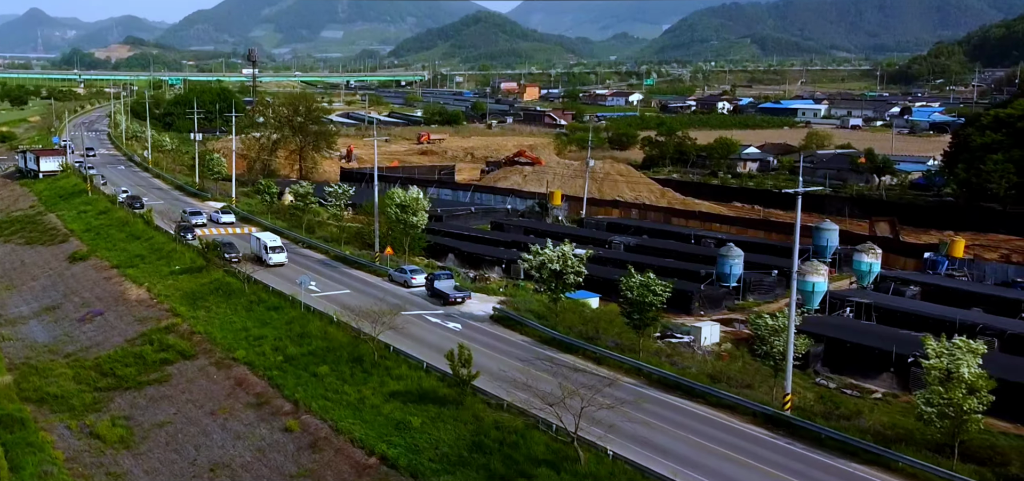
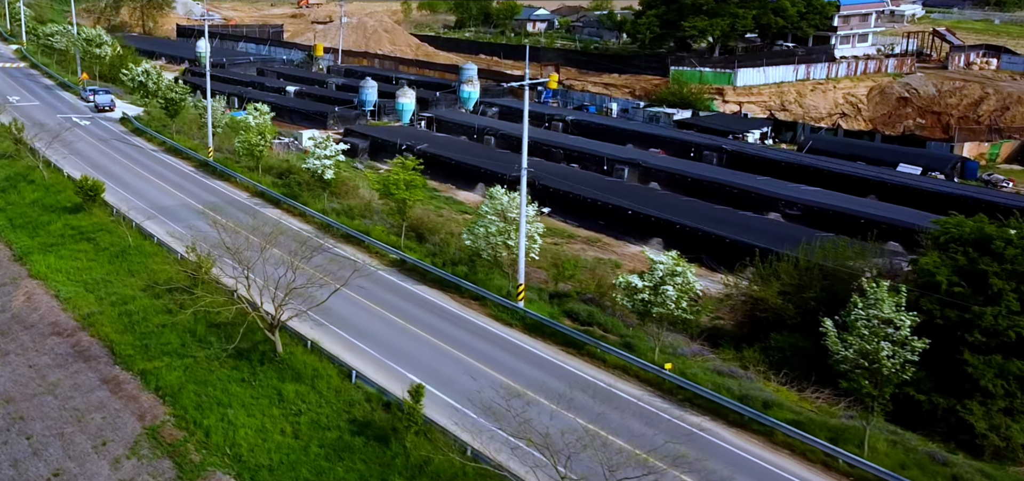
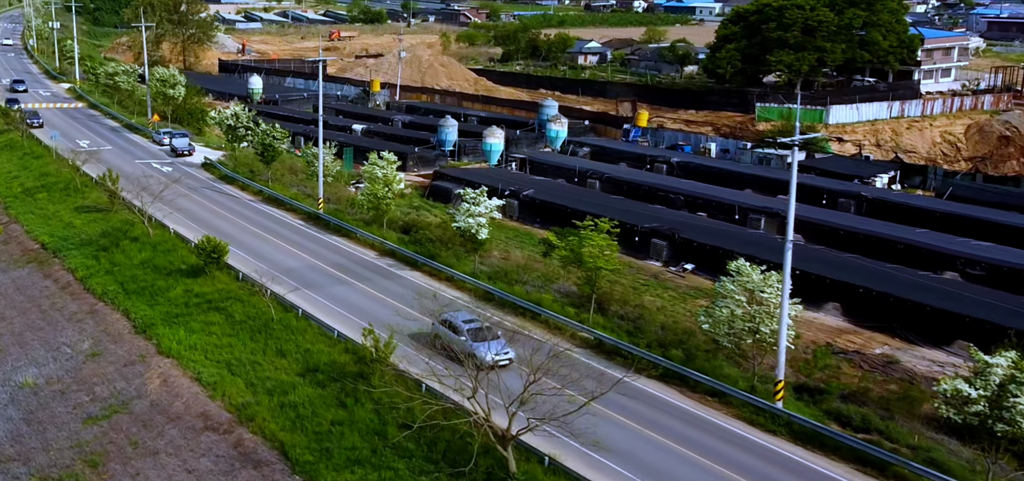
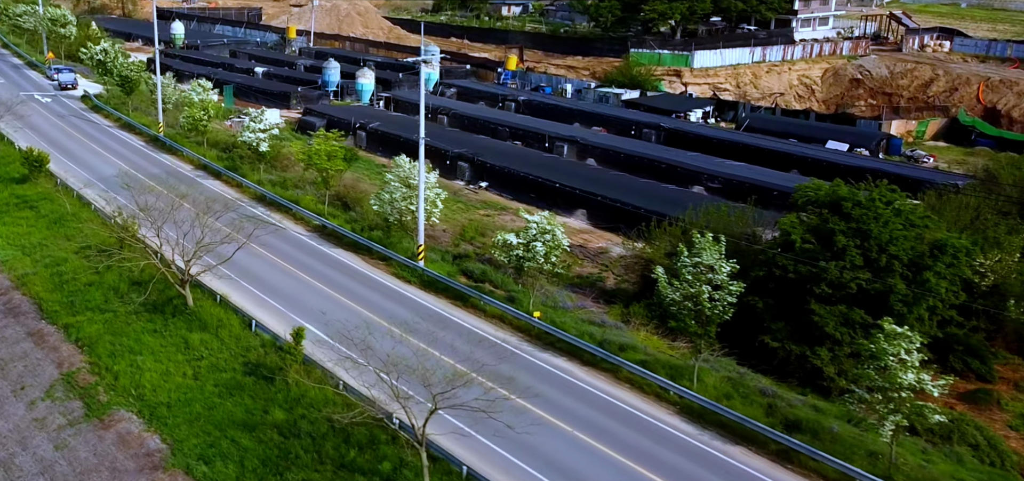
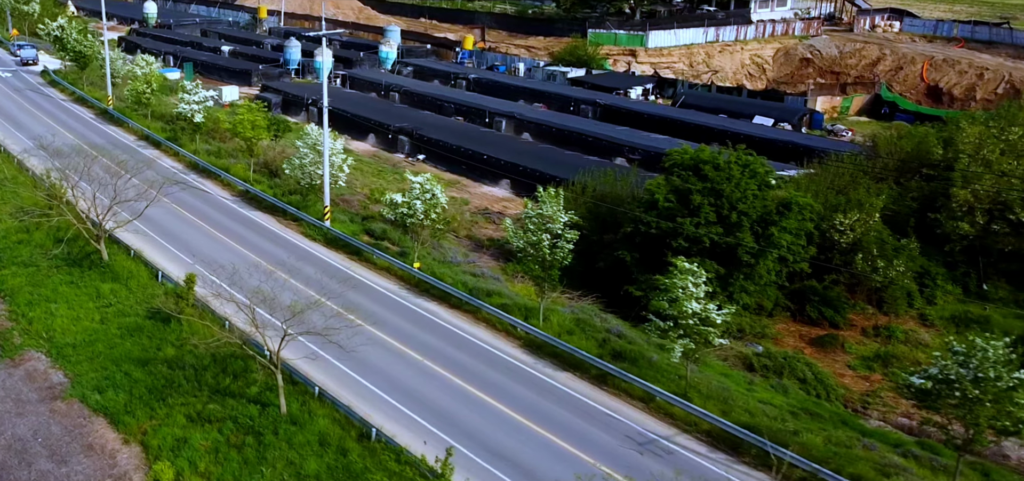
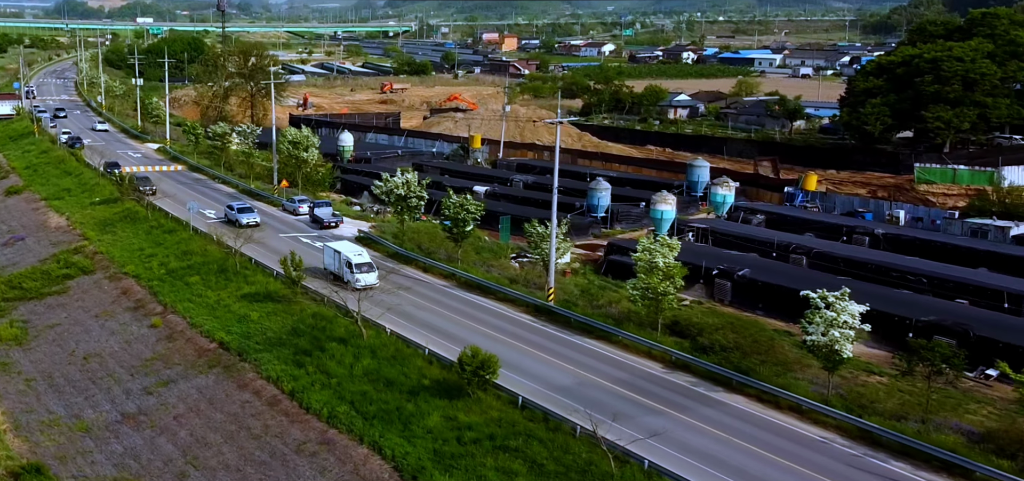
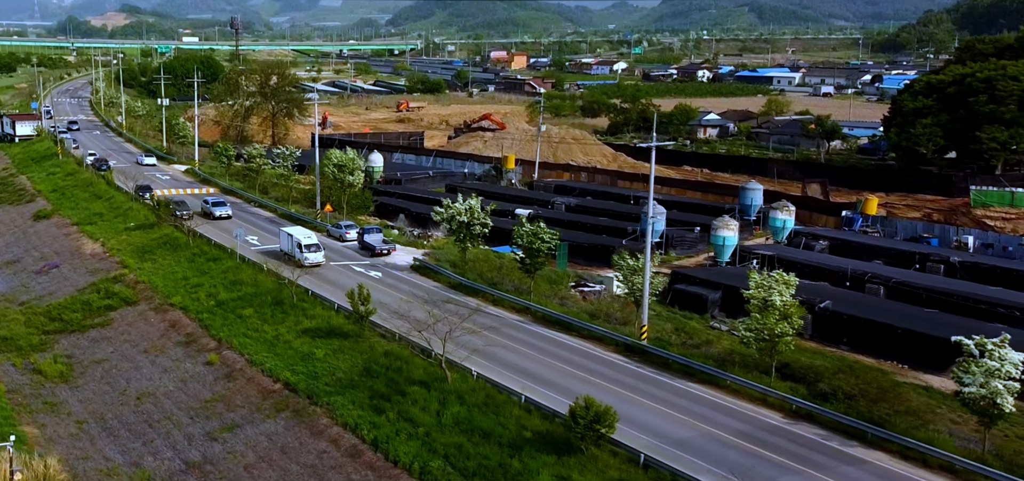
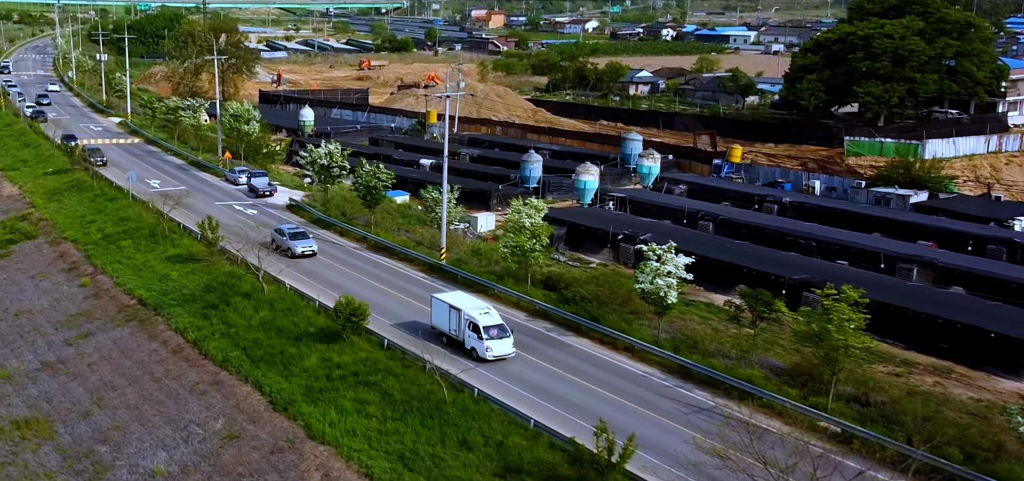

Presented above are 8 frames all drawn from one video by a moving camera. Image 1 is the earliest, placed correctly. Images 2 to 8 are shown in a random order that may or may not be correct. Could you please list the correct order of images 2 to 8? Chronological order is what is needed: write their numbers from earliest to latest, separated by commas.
7, 6, 8, 3, 2, 4, 5
